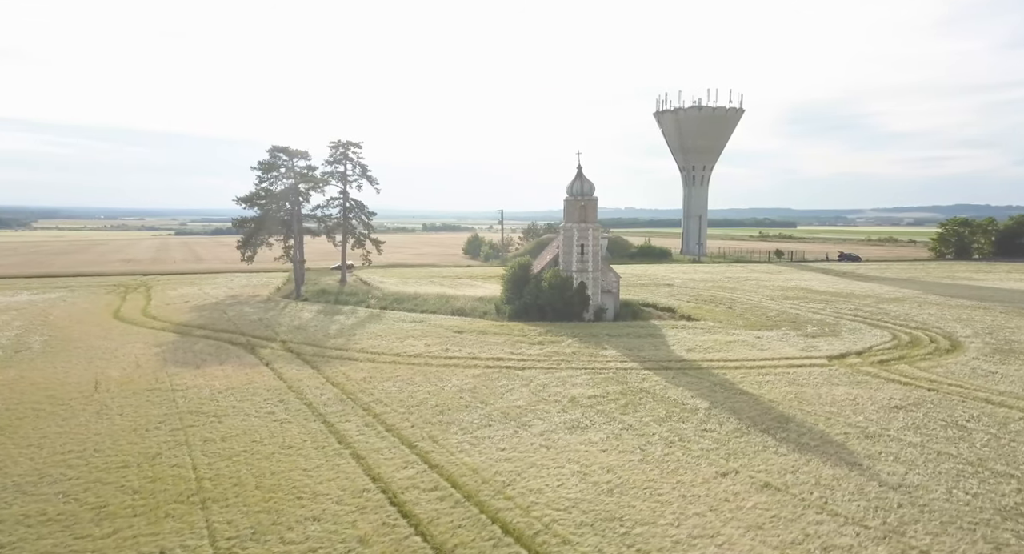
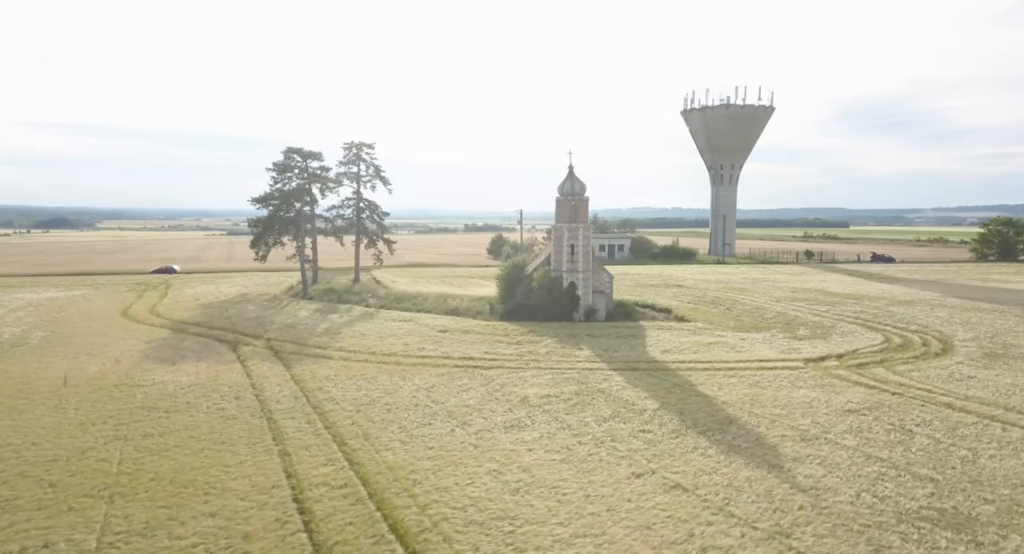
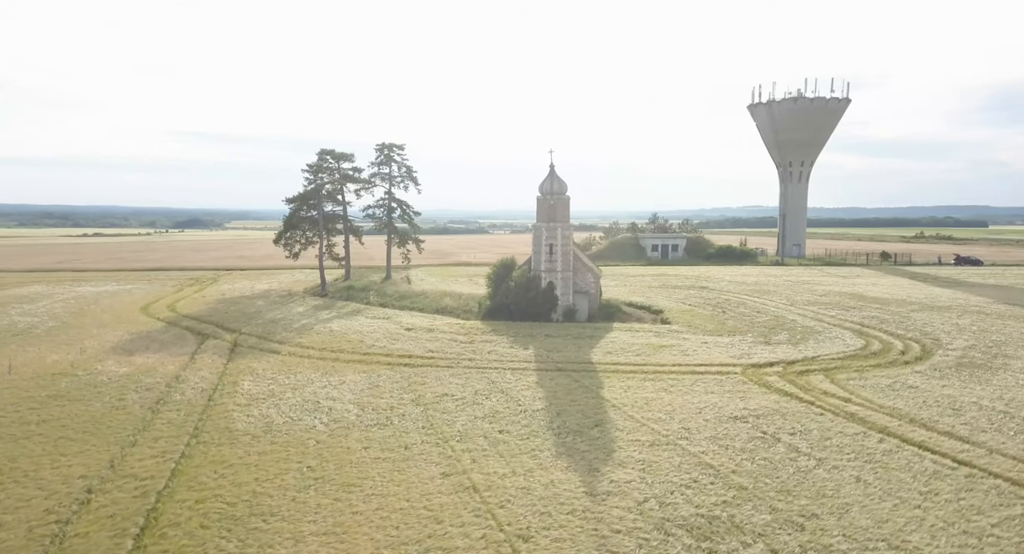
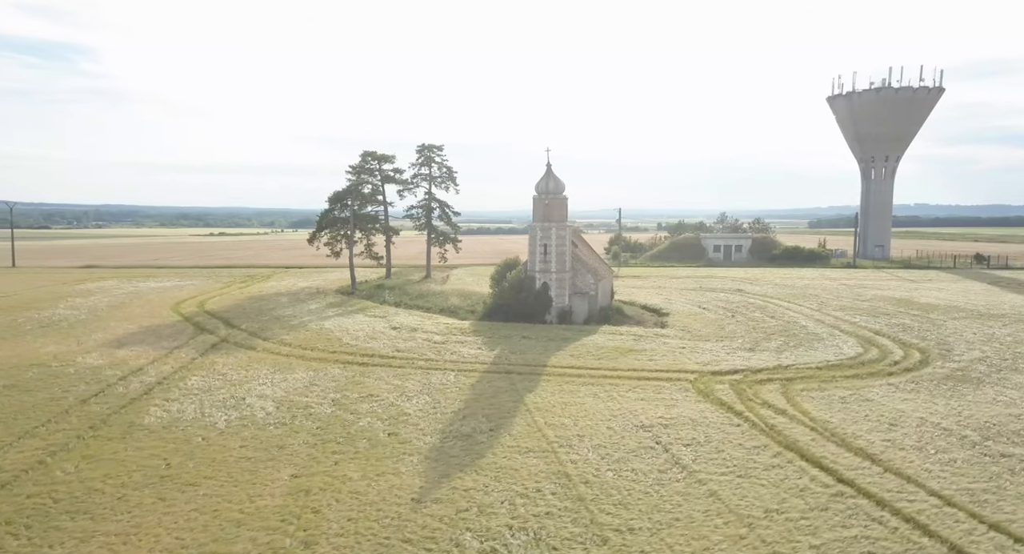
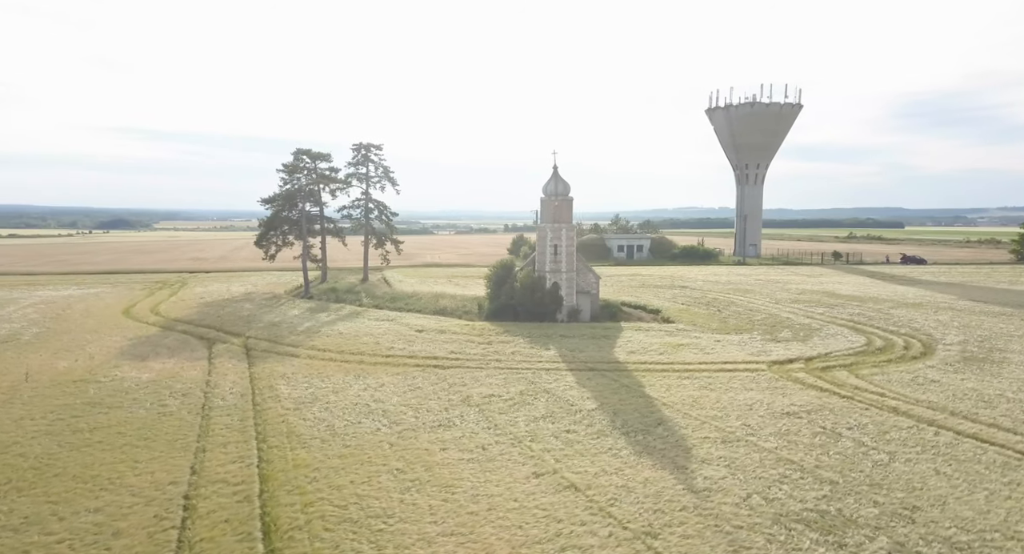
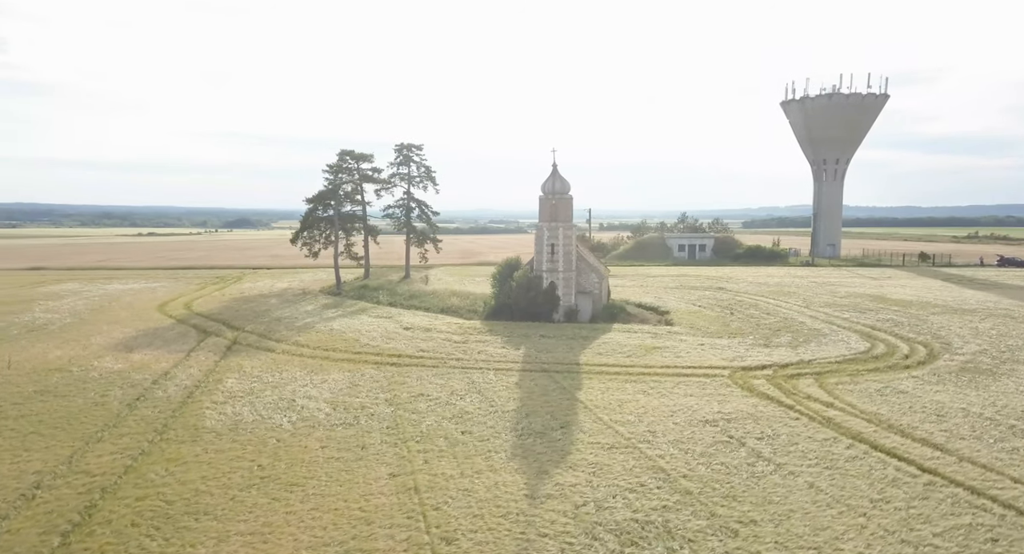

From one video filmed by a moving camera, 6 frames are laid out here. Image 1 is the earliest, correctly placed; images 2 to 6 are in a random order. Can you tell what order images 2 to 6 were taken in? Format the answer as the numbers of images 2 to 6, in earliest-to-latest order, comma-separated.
2, 5, 3, 6, 4
